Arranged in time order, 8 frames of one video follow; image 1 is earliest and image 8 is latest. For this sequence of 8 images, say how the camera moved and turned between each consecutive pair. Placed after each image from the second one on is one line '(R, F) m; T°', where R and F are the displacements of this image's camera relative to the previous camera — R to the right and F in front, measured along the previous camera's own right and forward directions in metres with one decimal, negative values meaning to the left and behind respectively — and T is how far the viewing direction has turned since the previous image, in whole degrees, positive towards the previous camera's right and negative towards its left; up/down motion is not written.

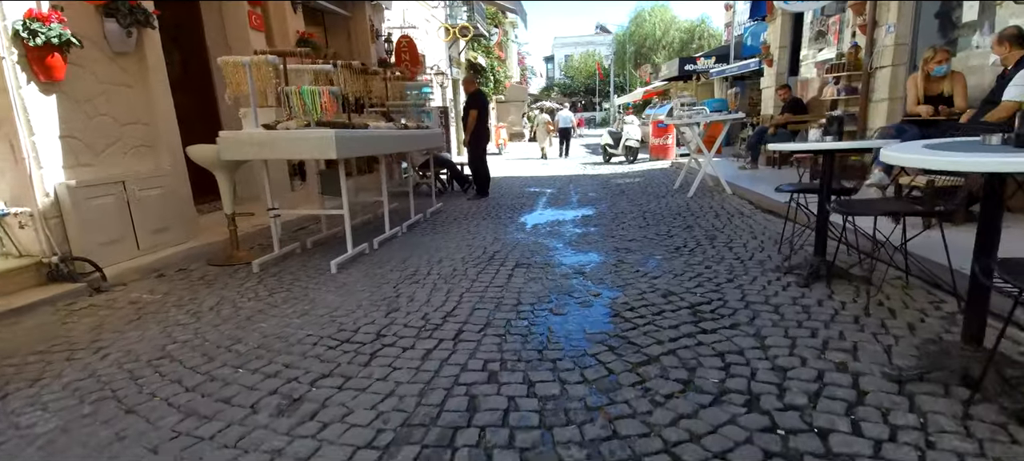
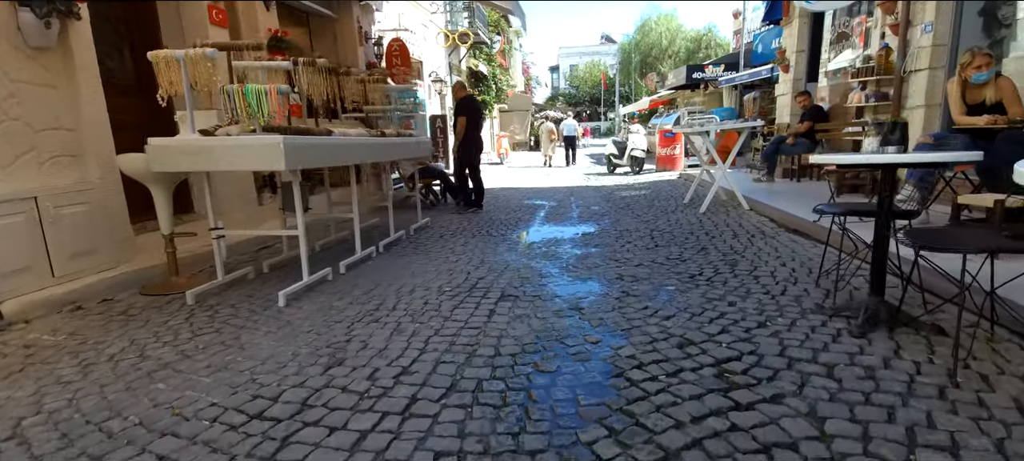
(+0.2, +0.7) m; -1°
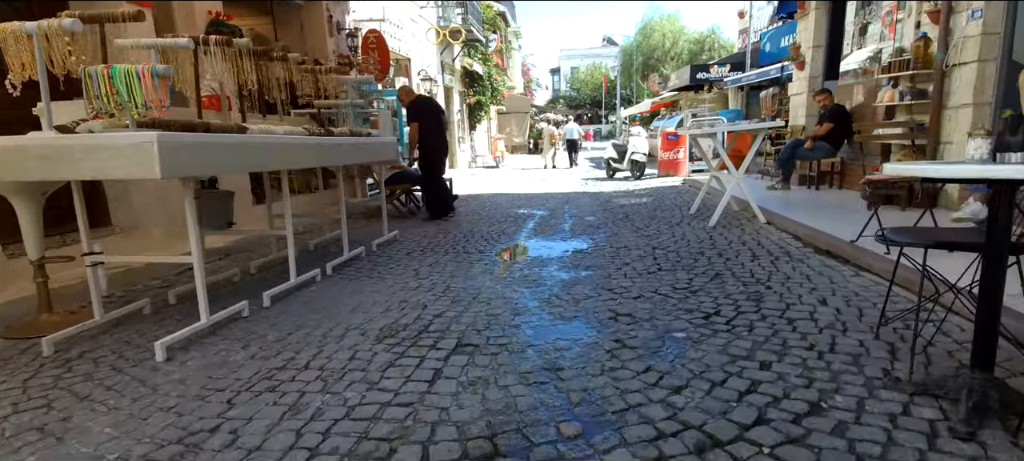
(+0.2, +0.9) m; 0°
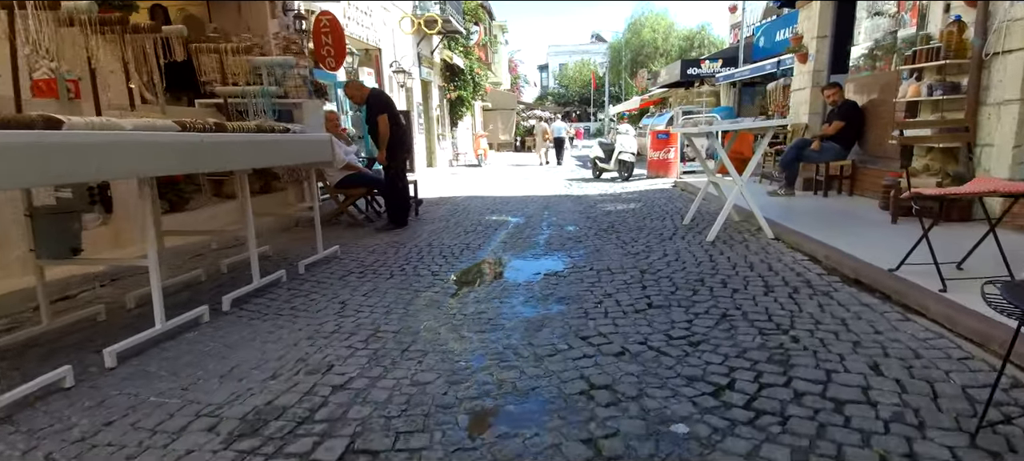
(+0.3, +0.9) m; +1°
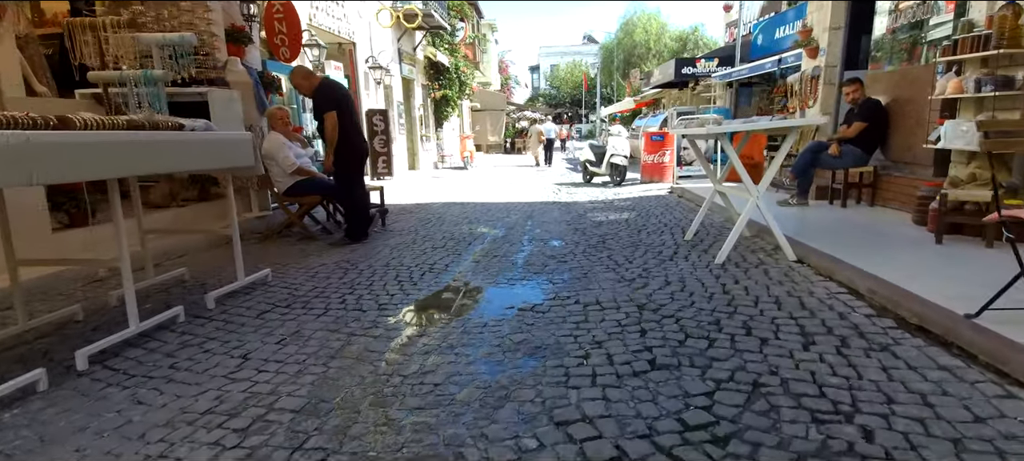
(+0.2, +0.9) m; +1°
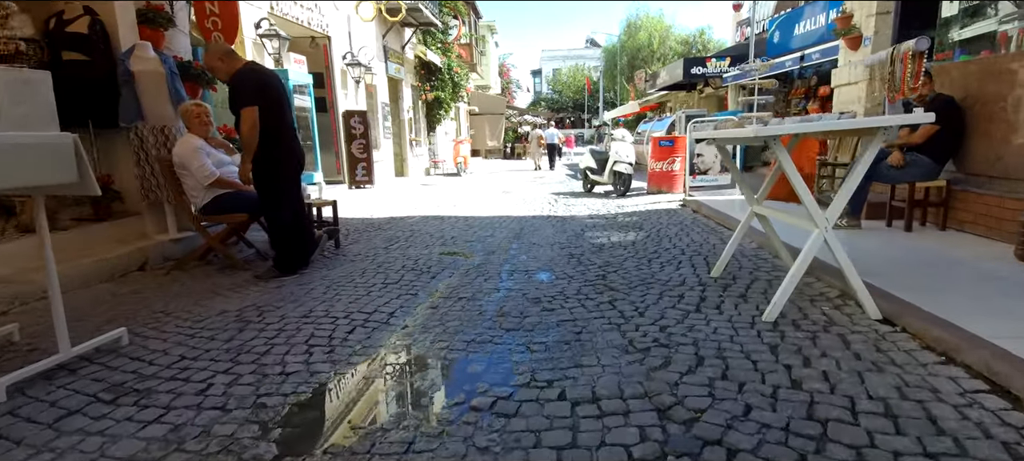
(+0.2, +1.2) m; 0°
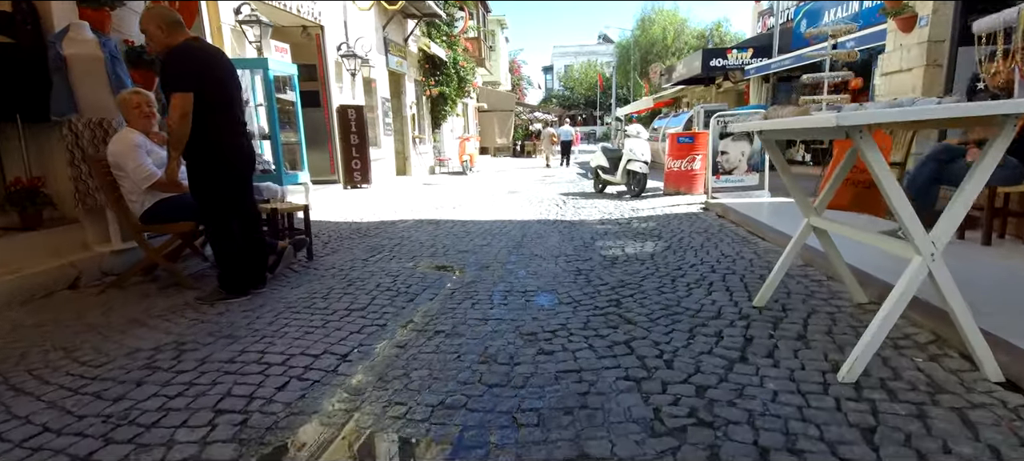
(+0.1, +0.8) m; -1°
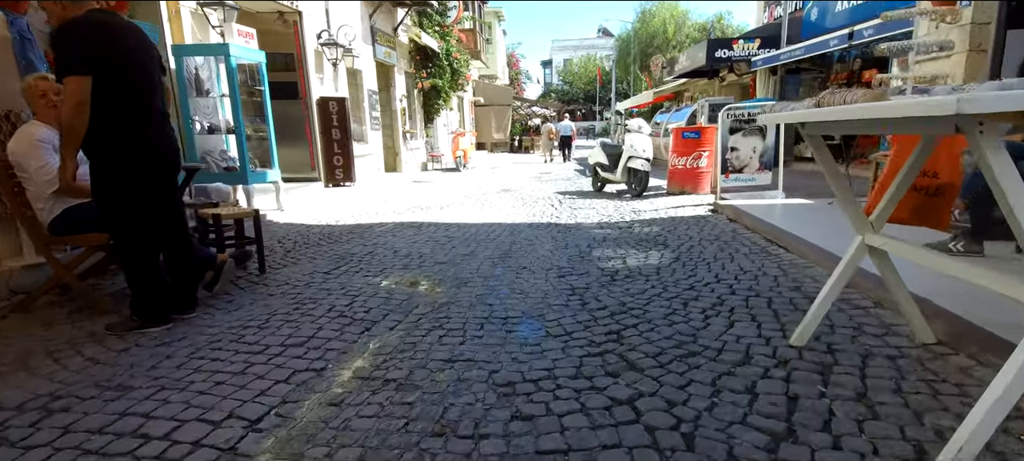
(+0.1, +0.7) m; 0°
